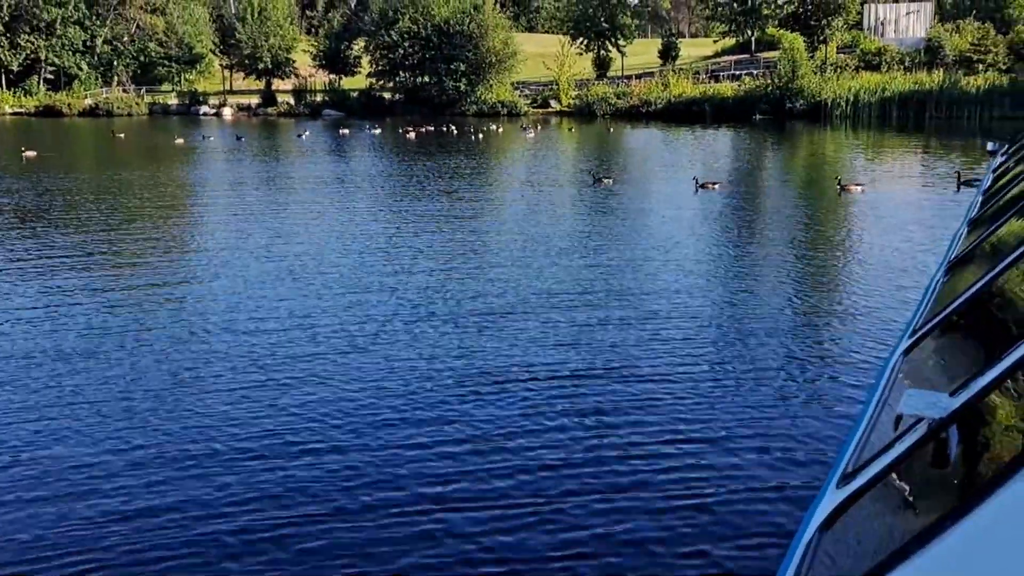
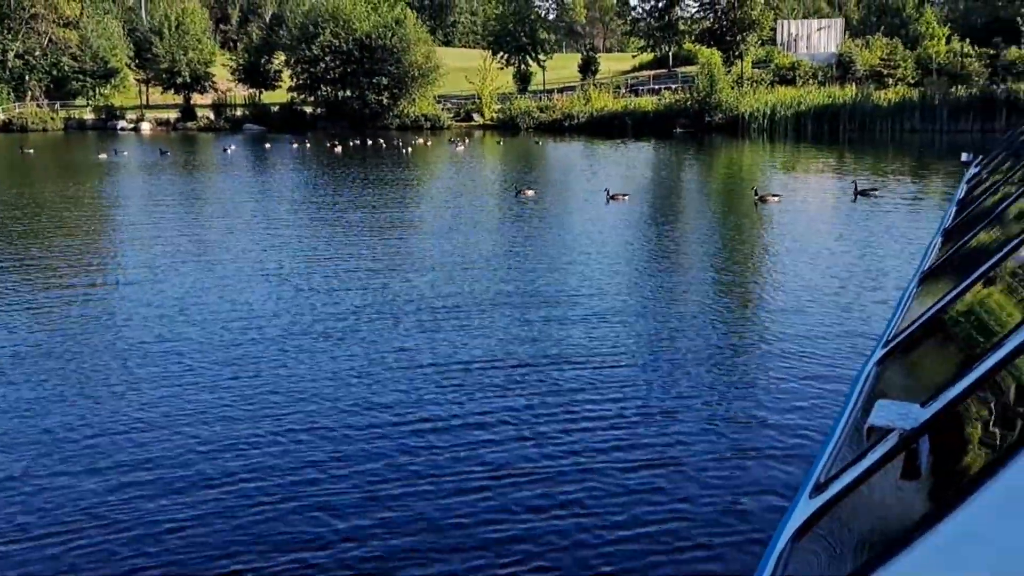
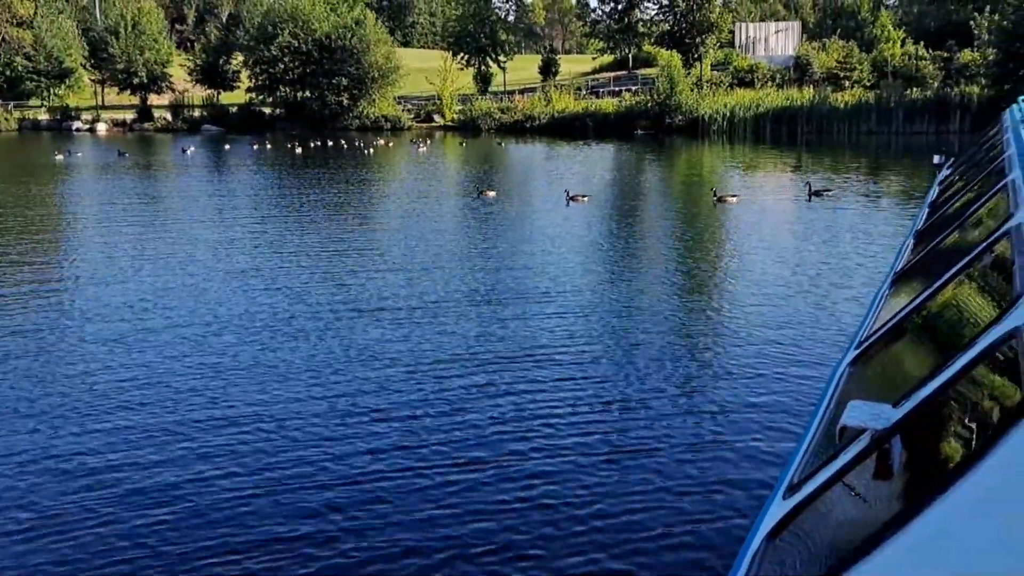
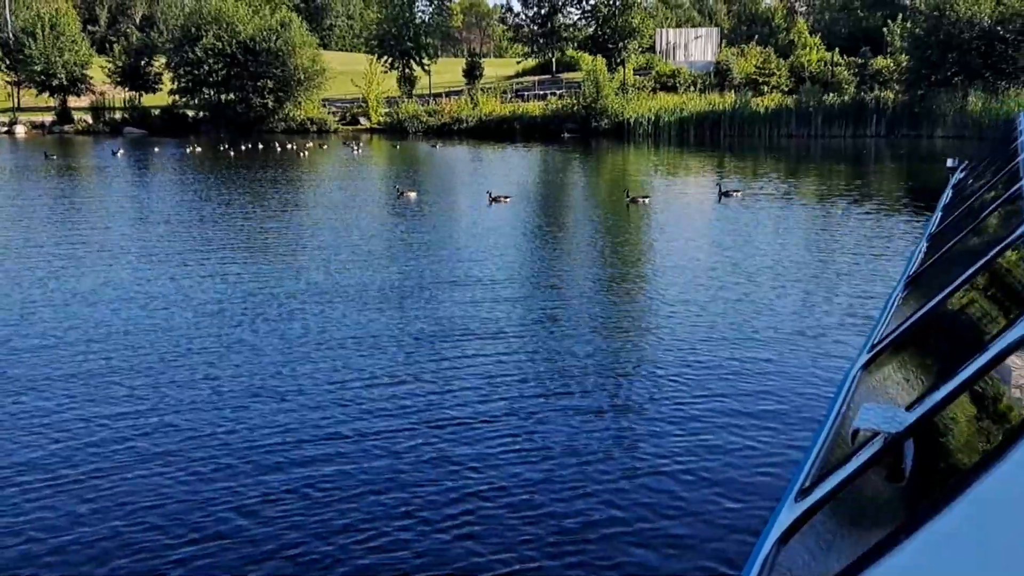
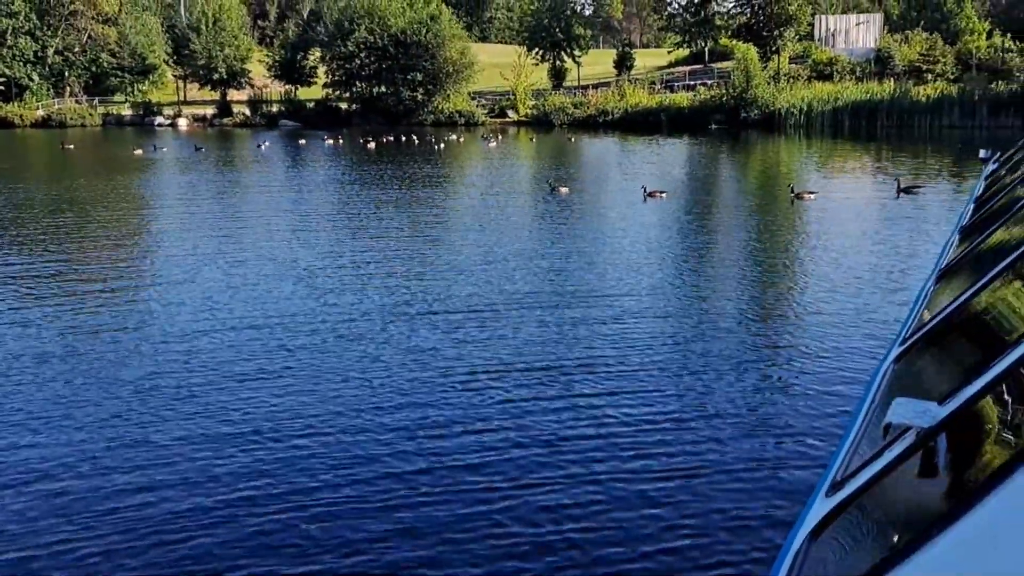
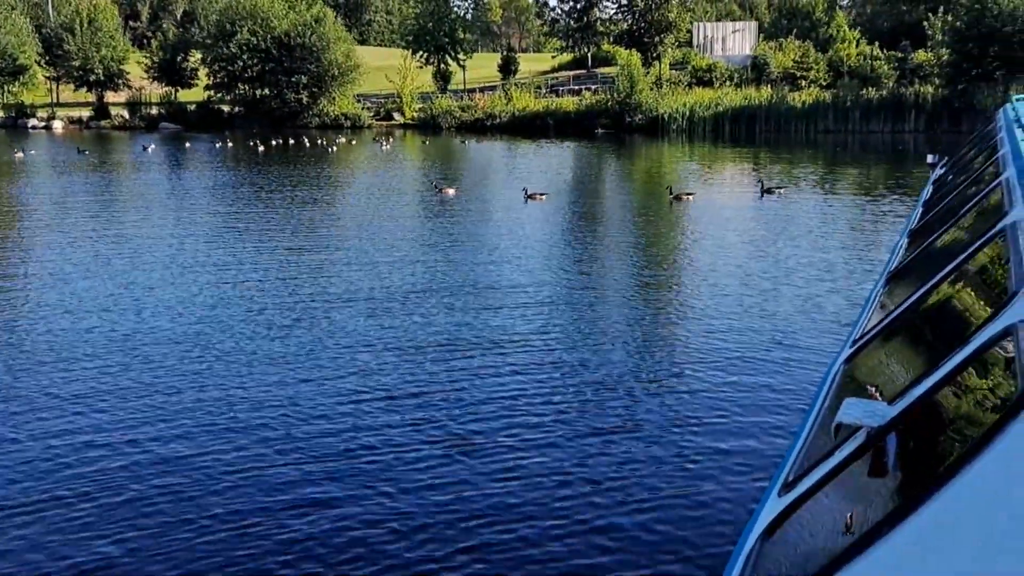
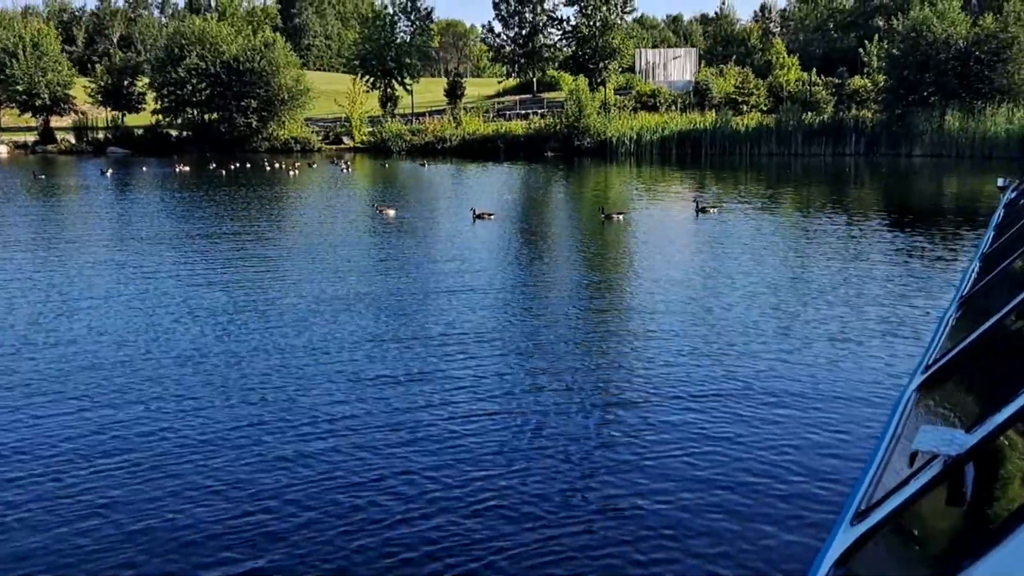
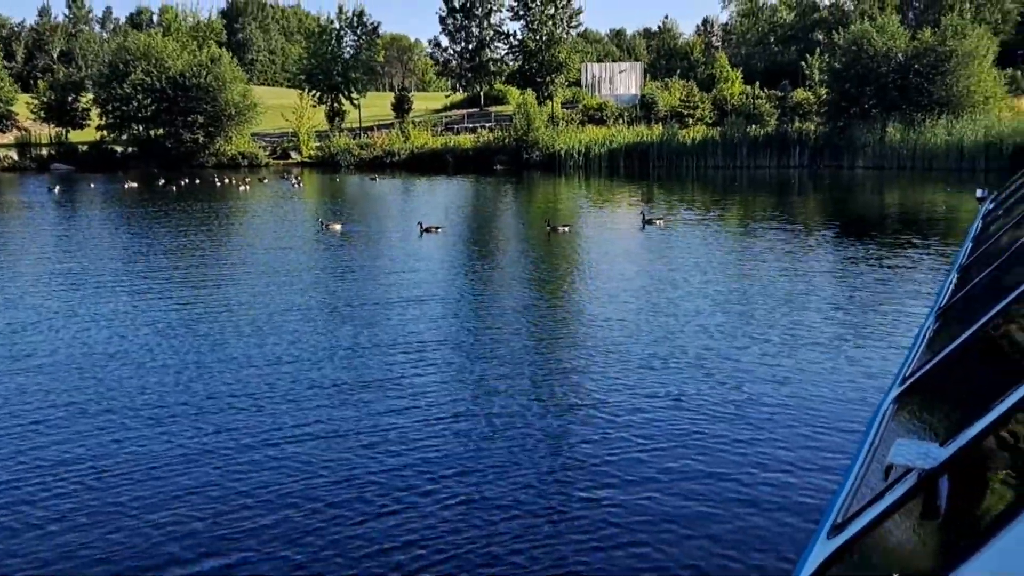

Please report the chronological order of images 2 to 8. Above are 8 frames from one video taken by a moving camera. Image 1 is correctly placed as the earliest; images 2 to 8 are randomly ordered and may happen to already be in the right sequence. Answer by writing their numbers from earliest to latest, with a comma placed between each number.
5, 2, 3, 6, 4, 7, 8
